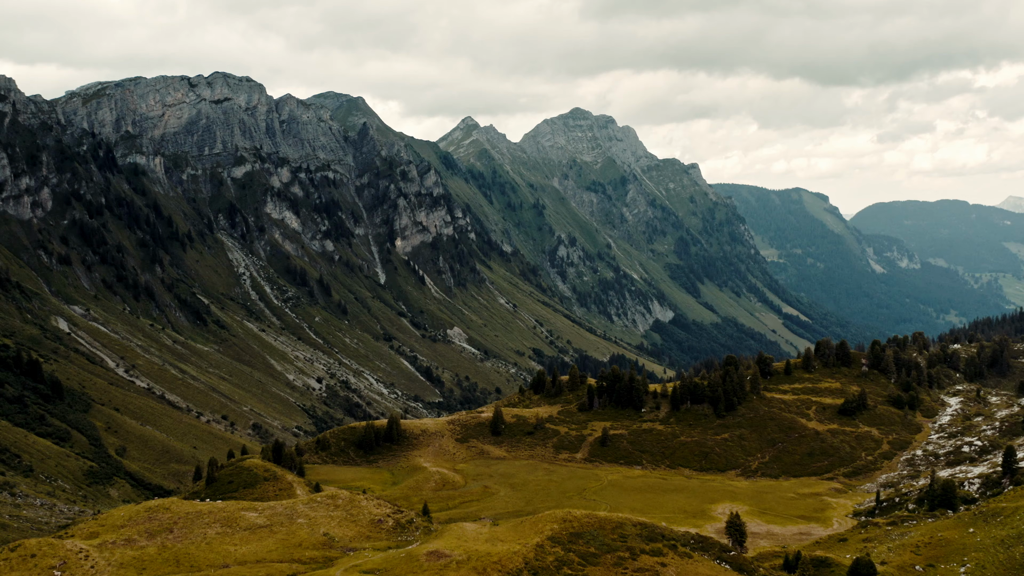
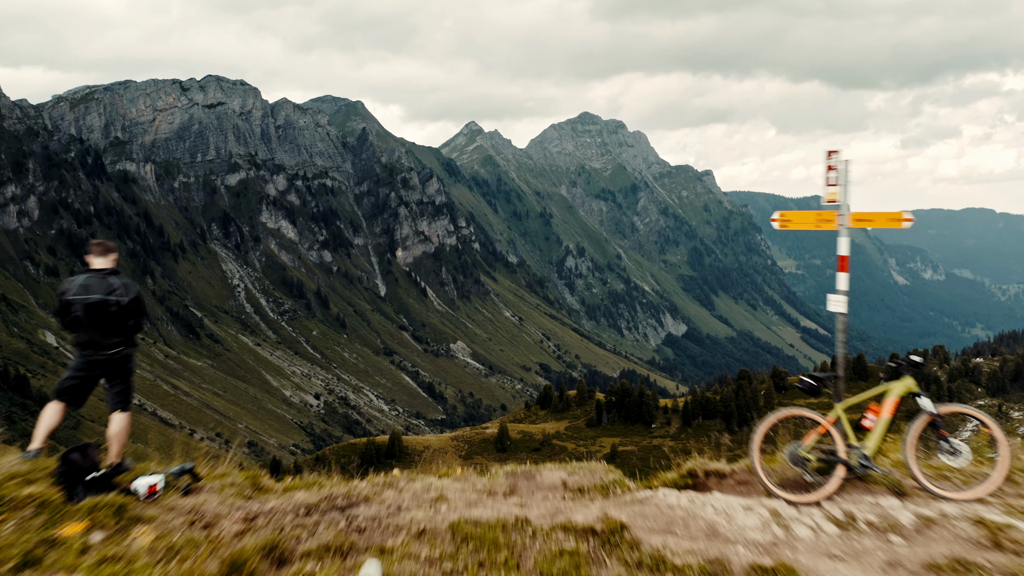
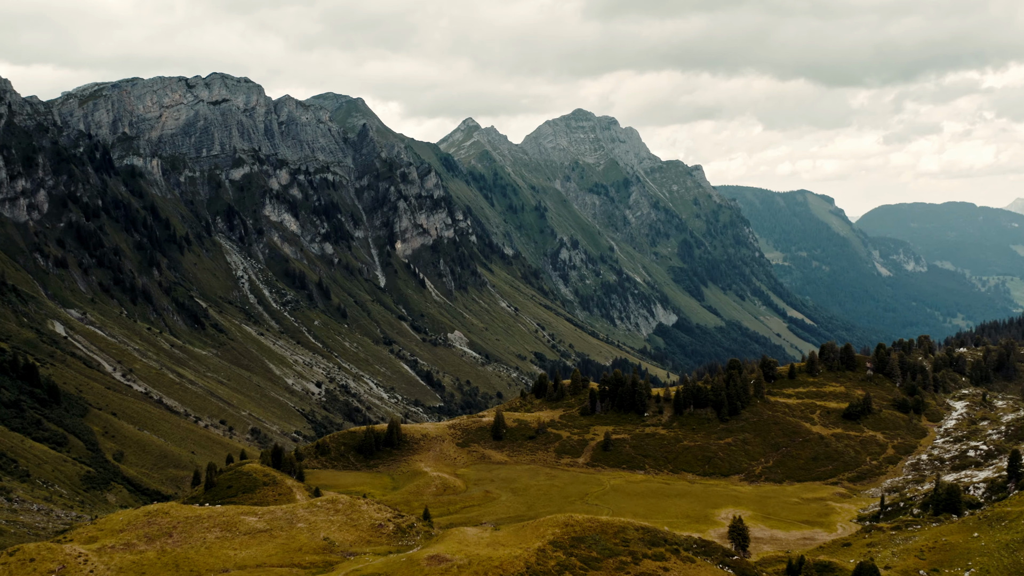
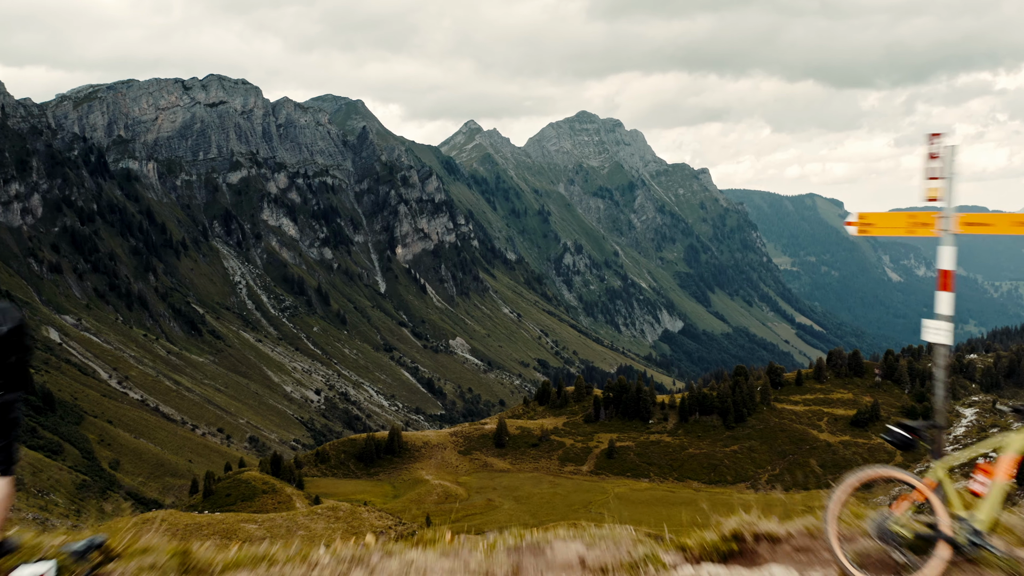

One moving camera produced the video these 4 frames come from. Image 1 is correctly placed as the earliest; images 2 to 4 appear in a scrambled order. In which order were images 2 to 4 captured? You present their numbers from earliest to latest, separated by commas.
3, 4, 2
